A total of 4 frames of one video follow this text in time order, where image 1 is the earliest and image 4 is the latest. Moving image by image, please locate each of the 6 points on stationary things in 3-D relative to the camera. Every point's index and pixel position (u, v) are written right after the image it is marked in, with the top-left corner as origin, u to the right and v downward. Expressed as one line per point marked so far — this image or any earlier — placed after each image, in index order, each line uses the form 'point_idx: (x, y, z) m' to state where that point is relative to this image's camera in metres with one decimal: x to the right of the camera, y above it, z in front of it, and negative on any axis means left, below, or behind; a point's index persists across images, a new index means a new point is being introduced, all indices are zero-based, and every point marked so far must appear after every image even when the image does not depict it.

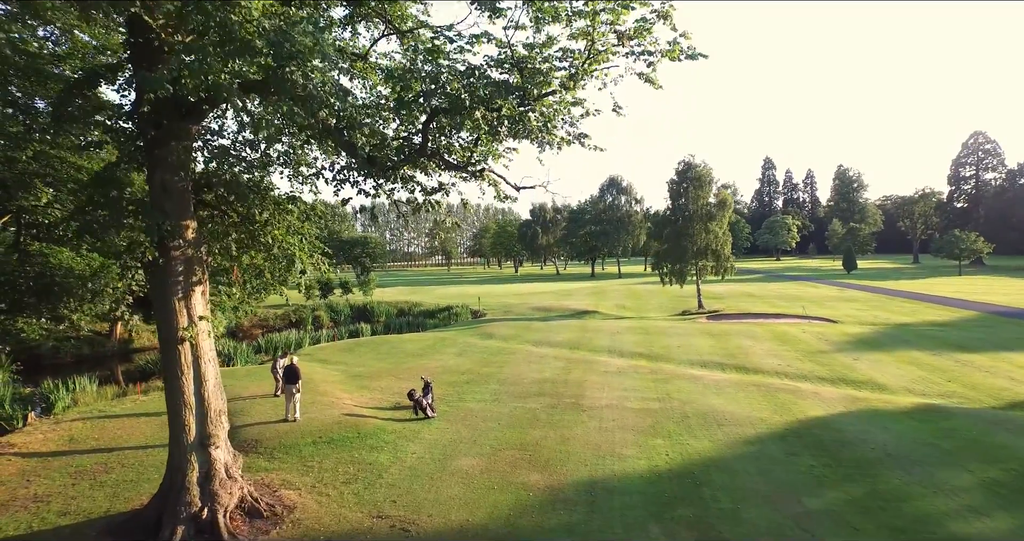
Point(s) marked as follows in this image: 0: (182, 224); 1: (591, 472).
0: (-5.0, +0.7, +8.0) m
1: (+1.6, -4.1, +10.8) m
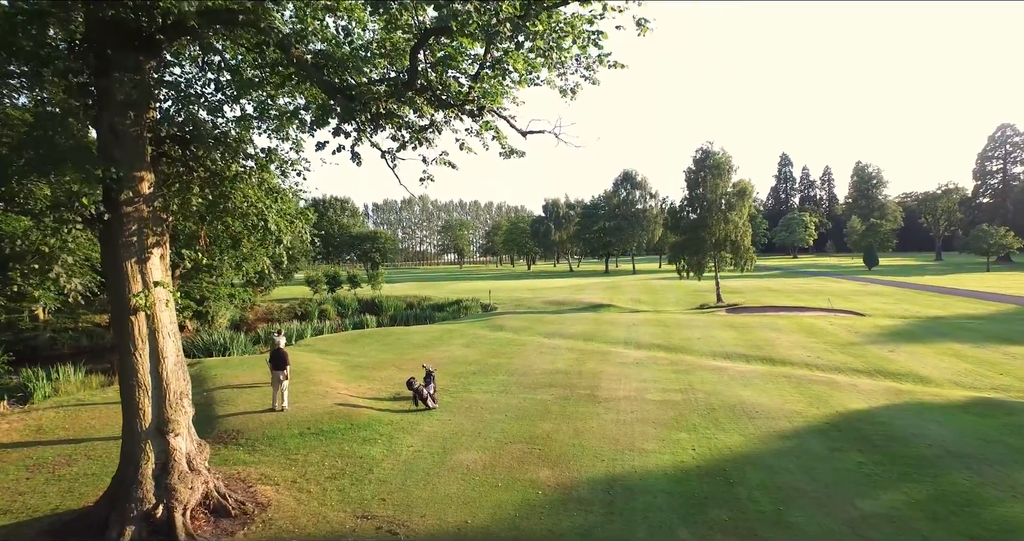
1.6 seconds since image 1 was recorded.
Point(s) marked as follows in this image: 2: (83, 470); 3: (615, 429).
0: (-4.9, +1.3, +6.9) m
1: (+1.7, -3.6, +9.6) m
2: (-7.3, -3.4, +9.0) m
3: (+2.3, -3.5, +11.7) m
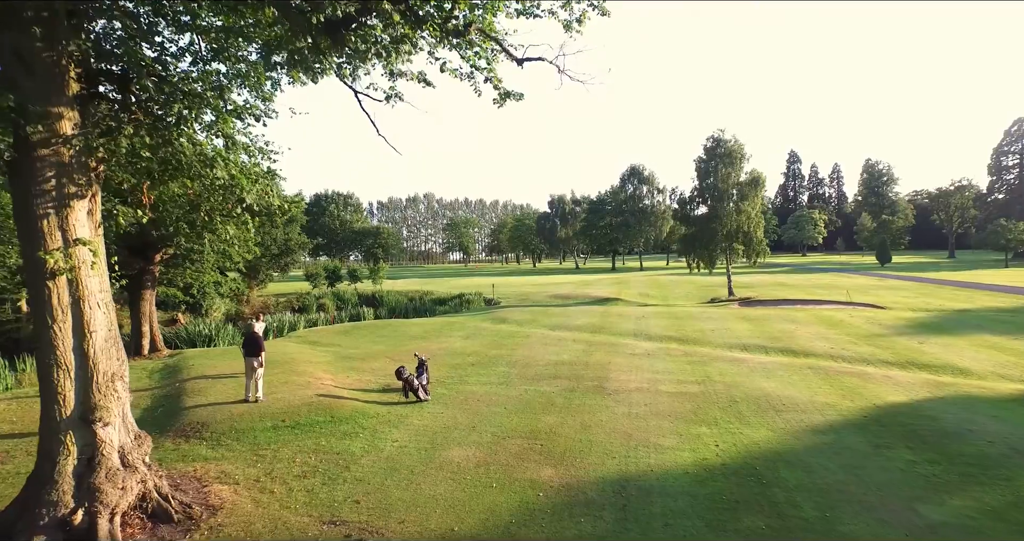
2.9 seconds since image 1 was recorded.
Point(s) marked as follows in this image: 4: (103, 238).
0: (-5.0, +1.7, +5.7) m
1: (+1.7, -3.1, +8.3) m
2: (-7.4, -2.9, +7.8) m
3: (+2.3, -3.0, +10.4) m
4: (-4.9, +0.4, +6.2) m
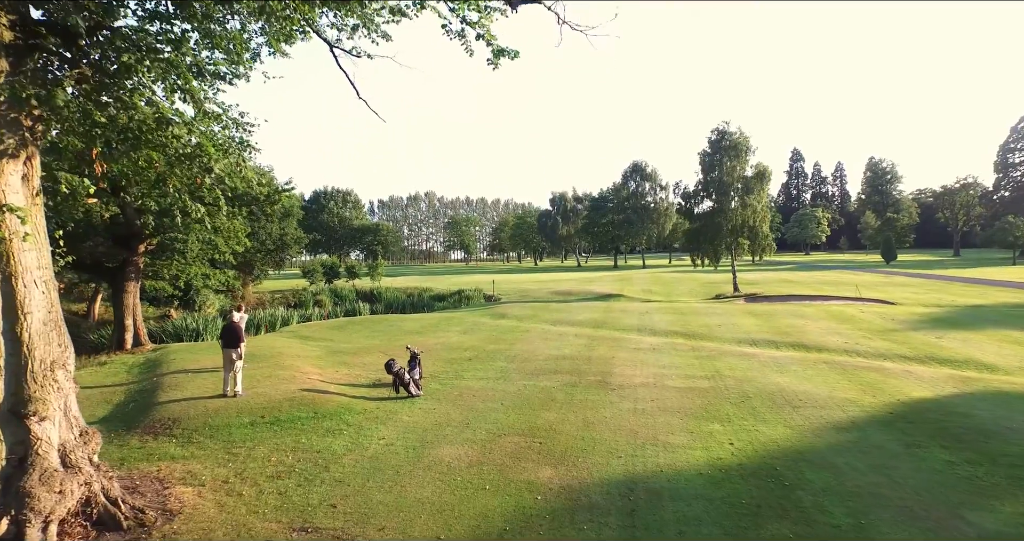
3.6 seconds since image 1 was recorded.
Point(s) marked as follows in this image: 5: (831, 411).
0: (-5.1, +2.0, +5.0) m
1: (+1.6, -2.8, +7.6) m
2: (-7.4, -2.6, +7.1) m
3: (+2.2, -2.7, +9.7) m
4: (-4.9, +0.6, +5.5) m
5: (+6.0, -2.6, +9.8) m
